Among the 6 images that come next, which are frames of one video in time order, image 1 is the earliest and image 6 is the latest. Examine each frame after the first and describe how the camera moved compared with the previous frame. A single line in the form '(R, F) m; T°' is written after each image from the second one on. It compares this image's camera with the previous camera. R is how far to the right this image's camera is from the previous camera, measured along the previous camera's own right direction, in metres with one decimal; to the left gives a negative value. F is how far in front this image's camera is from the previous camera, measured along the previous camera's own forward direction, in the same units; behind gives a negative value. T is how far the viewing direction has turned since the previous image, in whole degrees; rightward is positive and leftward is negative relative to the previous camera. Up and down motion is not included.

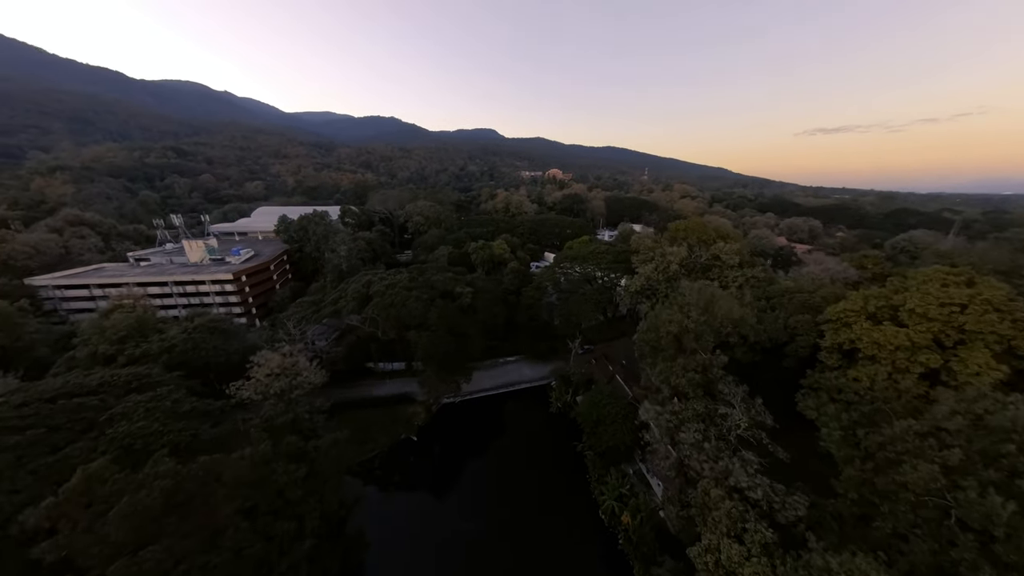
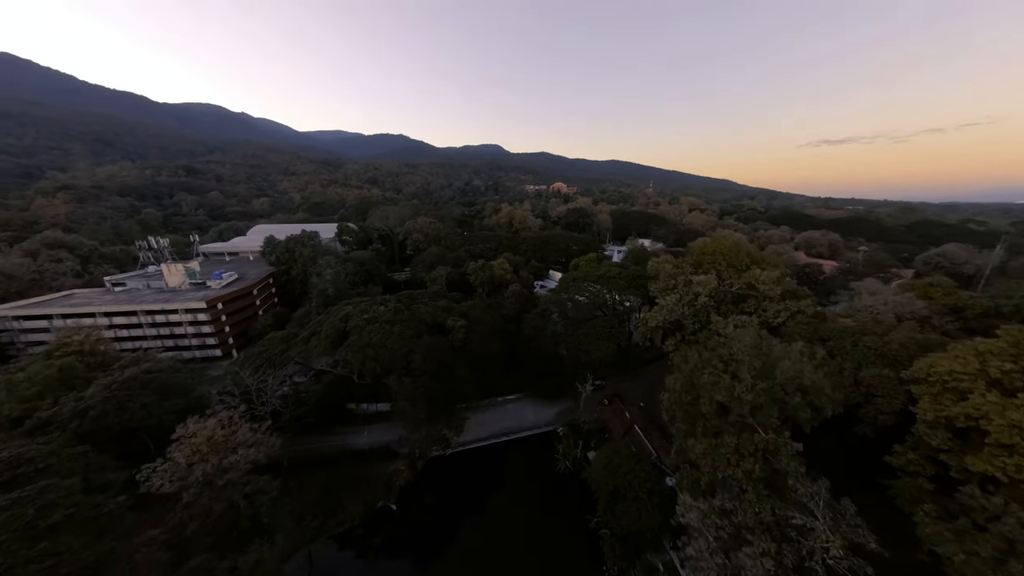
(+0.4, +2.9) m; -1°
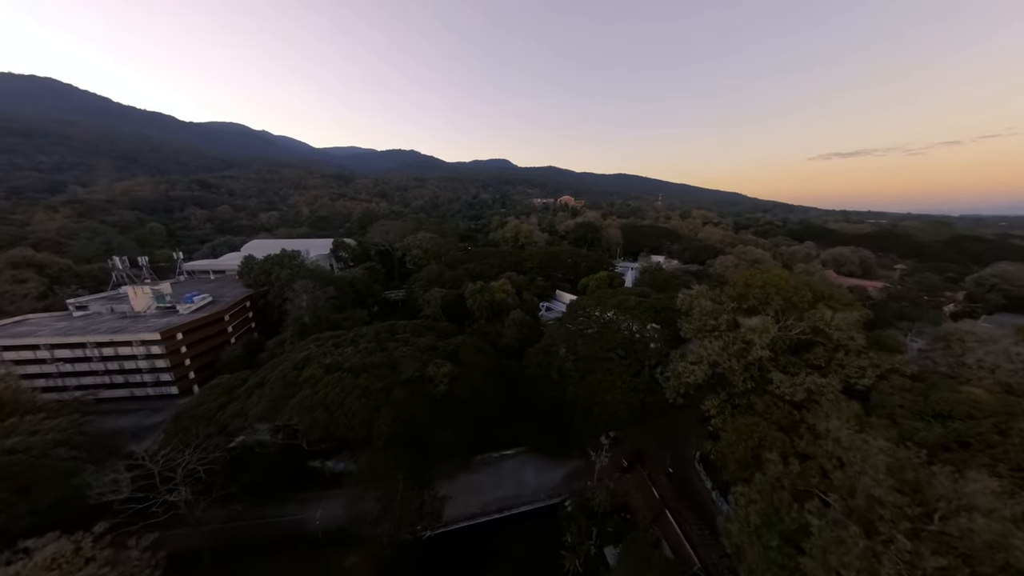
(+0.6, +3.8) m; -2°
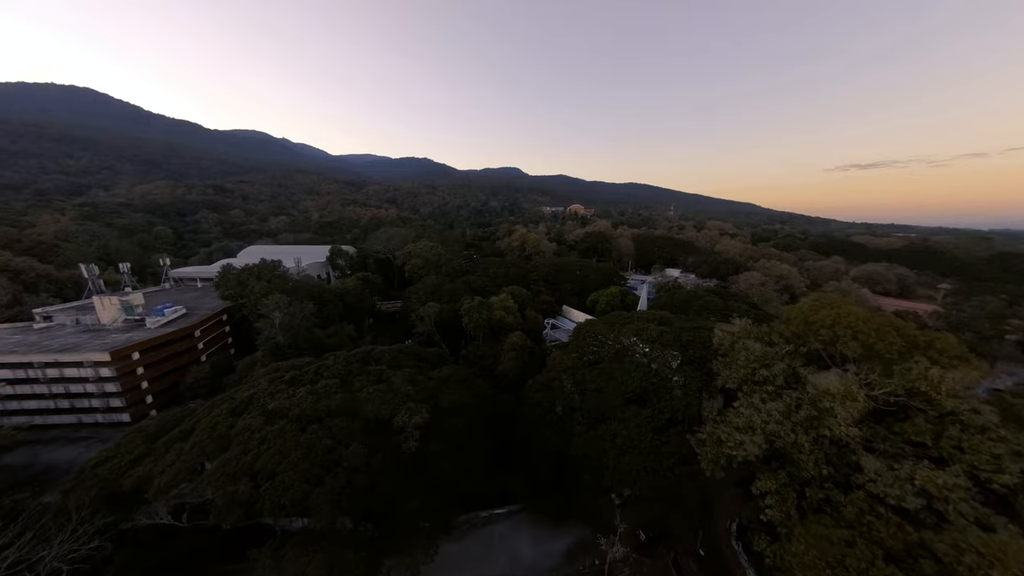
(+0.7, +3.3) m; -2°
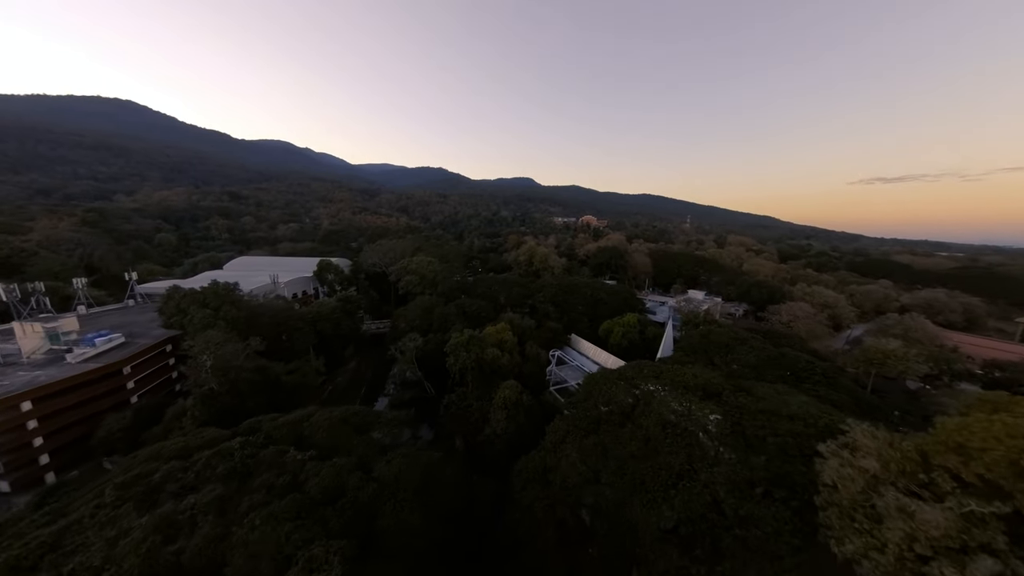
(+1.2, +5.2) m; -2°
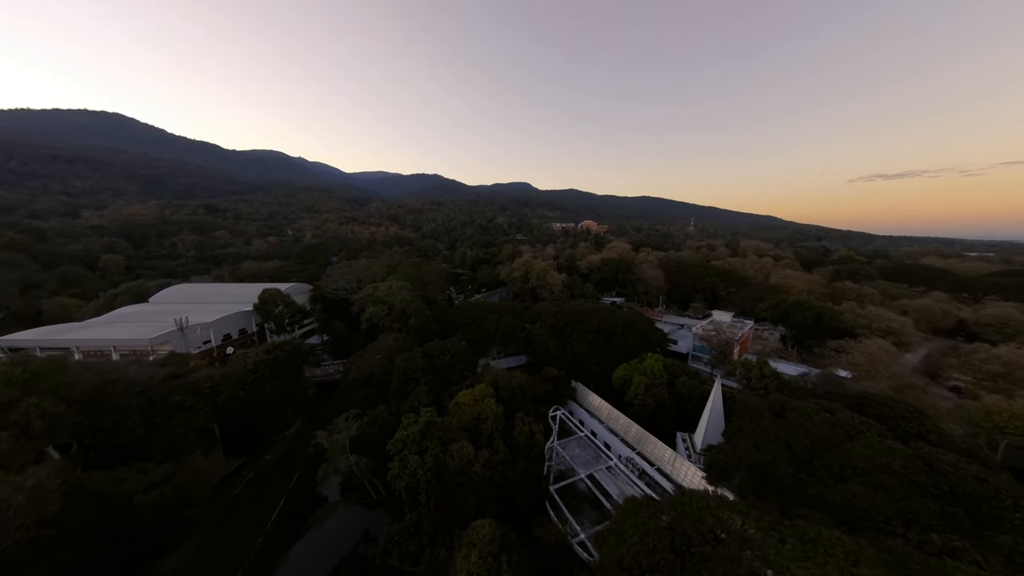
(+1.5, +8.6) m; 0°
